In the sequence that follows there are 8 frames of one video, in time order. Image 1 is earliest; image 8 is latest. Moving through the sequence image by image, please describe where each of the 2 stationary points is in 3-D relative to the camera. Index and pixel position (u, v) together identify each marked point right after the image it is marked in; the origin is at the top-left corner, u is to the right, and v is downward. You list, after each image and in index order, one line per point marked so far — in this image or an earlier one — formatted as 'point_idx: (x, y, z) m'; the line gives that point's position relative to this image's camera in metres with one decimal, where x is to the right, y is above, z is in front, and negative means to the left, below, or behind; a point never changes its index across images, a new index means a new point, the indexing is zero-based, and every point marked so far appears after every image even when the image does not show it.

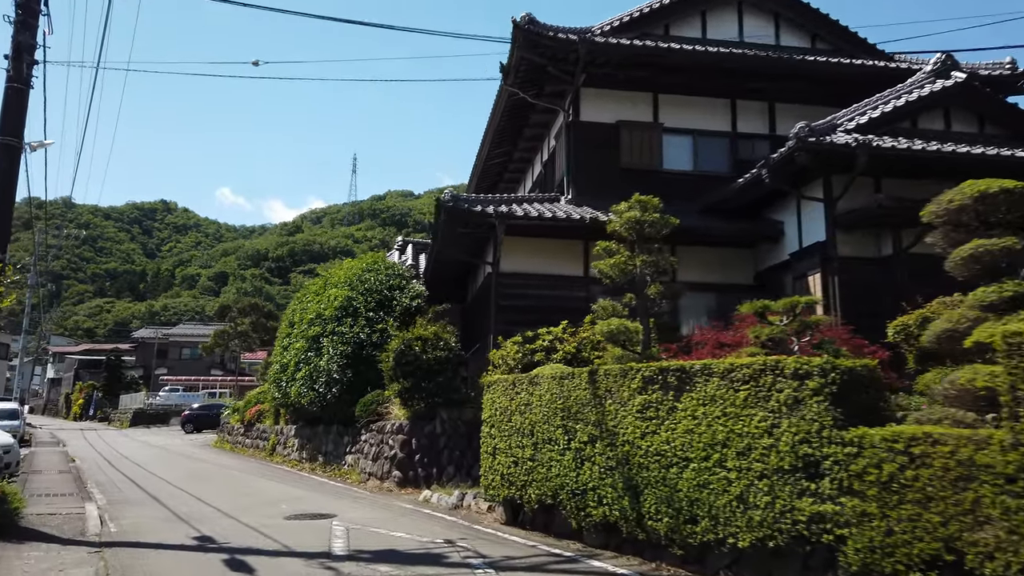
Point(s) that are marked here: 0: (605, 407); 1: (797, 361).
0: (+0.8, -1.1, +6.9) m
1: (+2.0, -0.5, +5.3) m
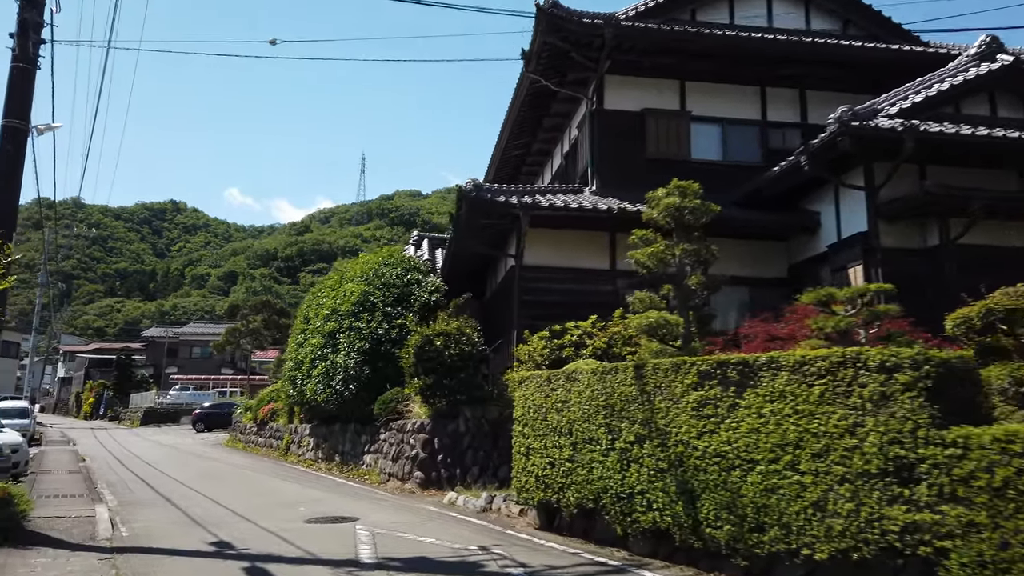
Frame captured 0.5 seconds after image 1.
0: (+1.2, -1.0, +6.4) m
1: (+2.3, -0.4, +4.8) m
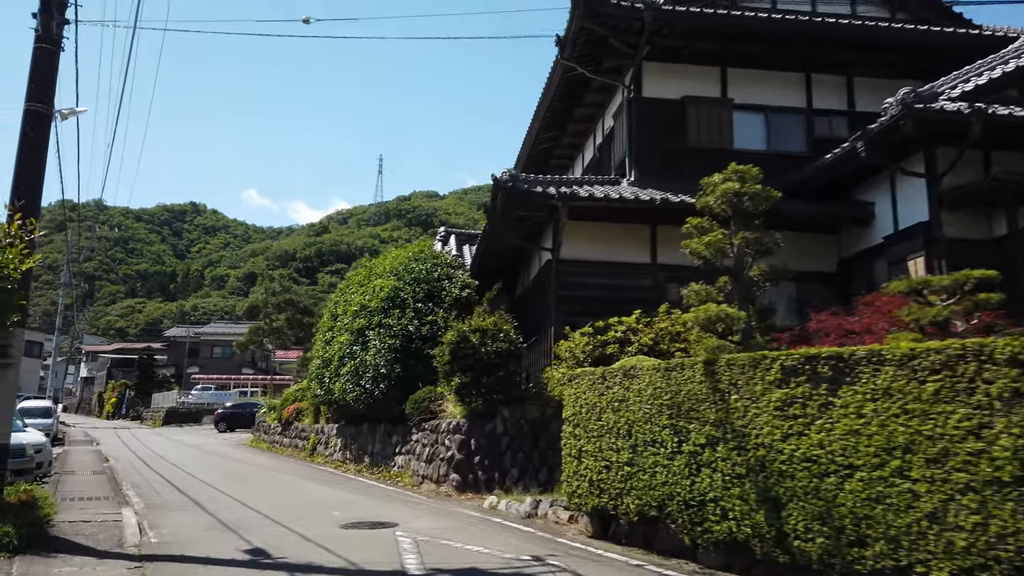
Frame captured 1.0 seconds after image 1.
0: (+1.7, -0.9, +5.8) m
1: (+2.8, -0.3, +4.2) m
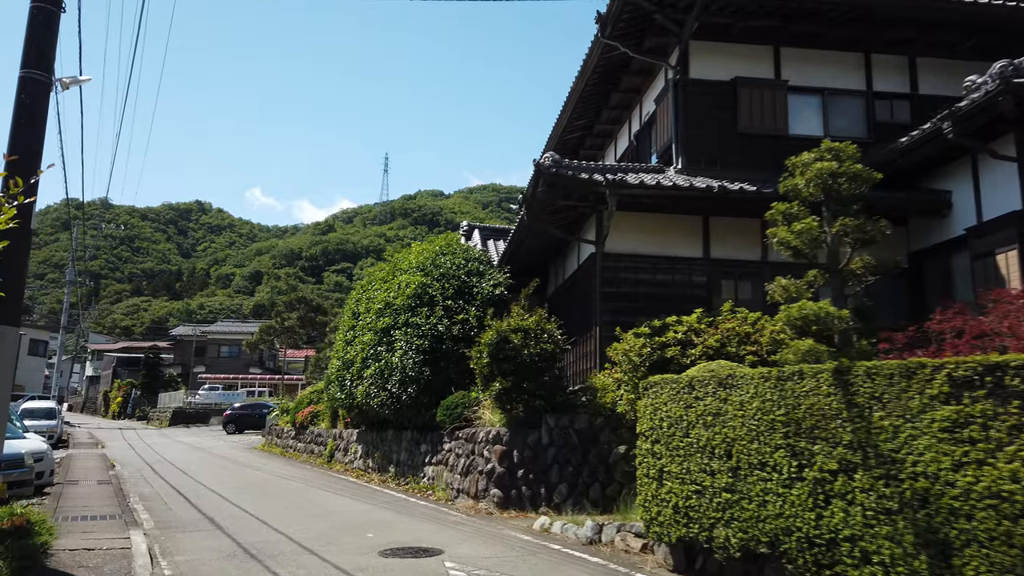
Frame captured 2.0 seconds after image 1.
0: (+2.3, -0.8, +4.8) m
1: (+3.3, -0.3, +3.1) m
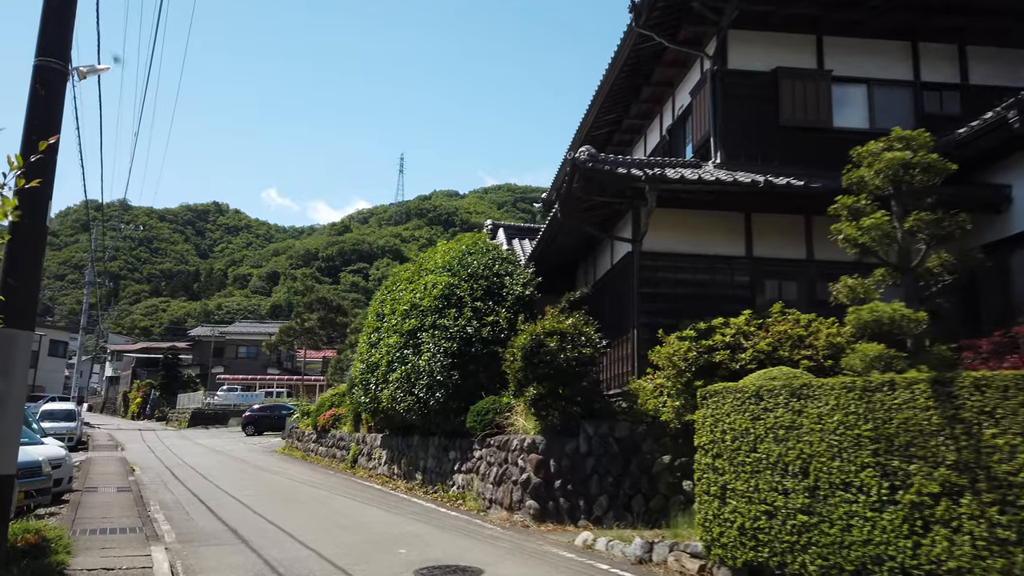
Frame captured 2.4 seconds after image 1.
0: (+2.6, -0.8, +4.2) m
1: (+3.7, -0.3, +2.5) m
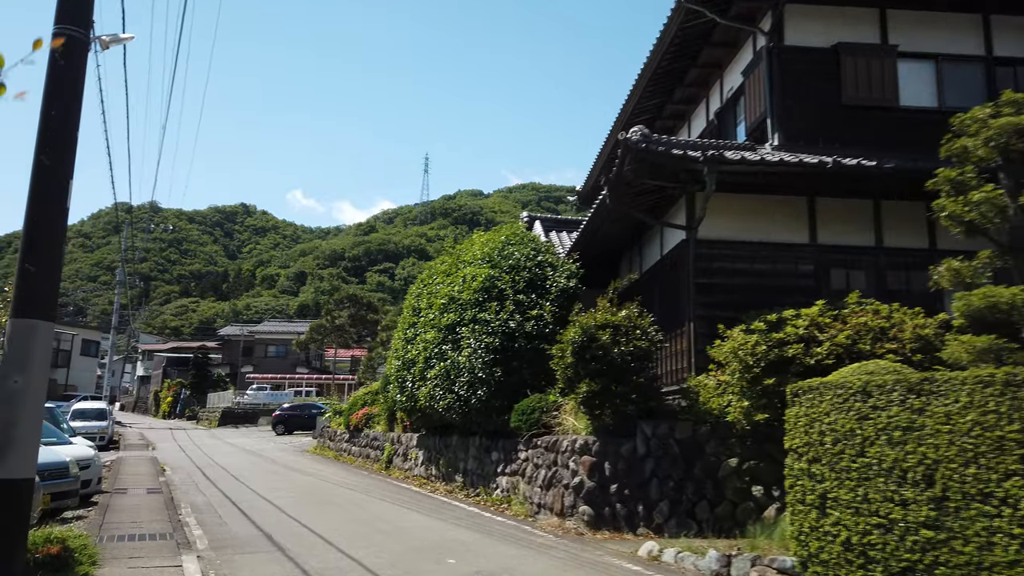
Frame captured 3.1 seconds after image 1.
0: (+3.0, -0.7, +3.5) m
1: (+4.0, -0.1, +1.8) m
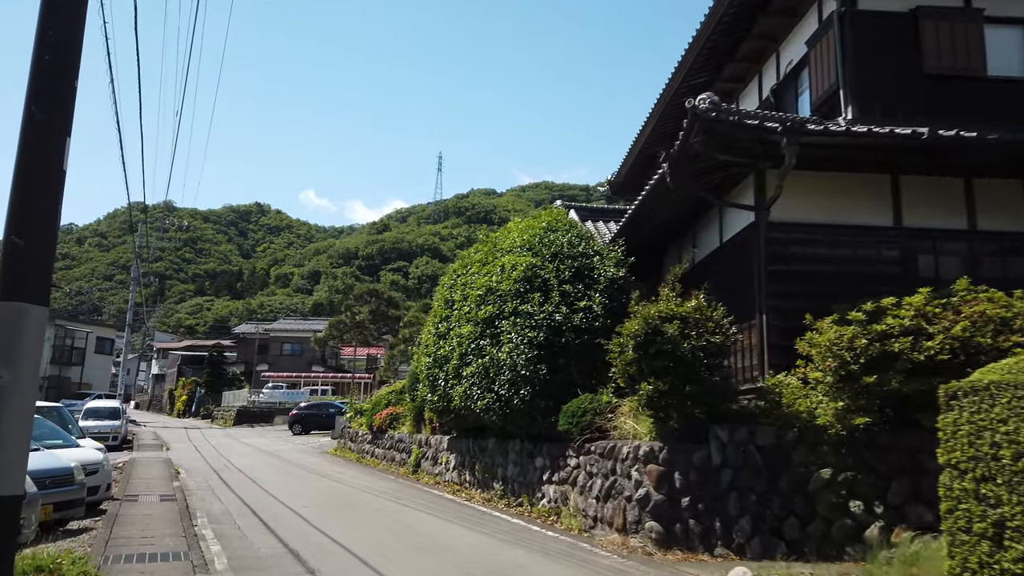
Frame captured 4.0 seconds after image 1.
0: (+3.5, -0.6, +2.4) m
1: (+4.5, 0.0, +0.7) m
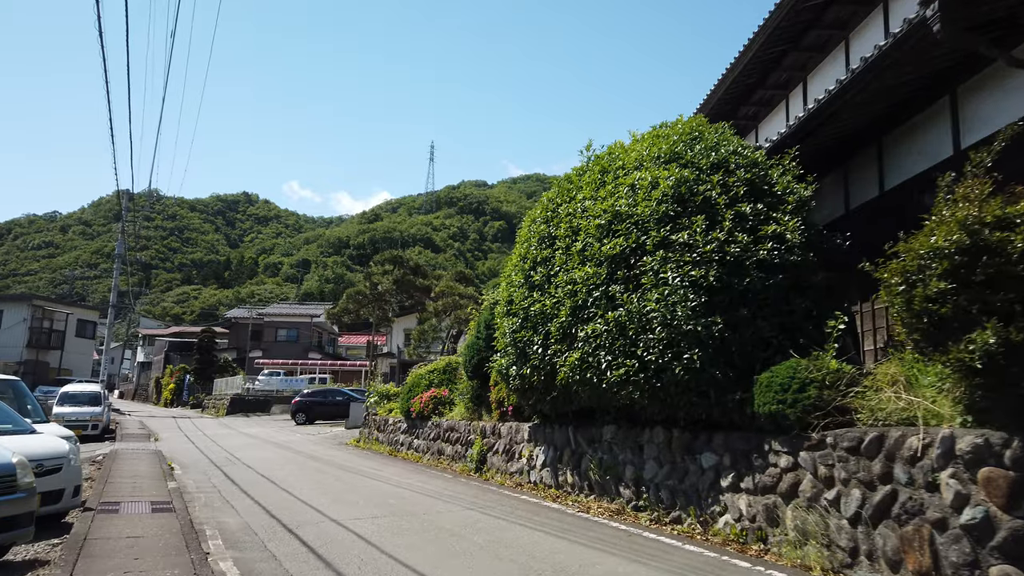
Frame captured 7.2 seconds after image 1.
0: (+5.1, +0.1, -0.8) m
1: (+6.1, +0.7, -2.6) m
